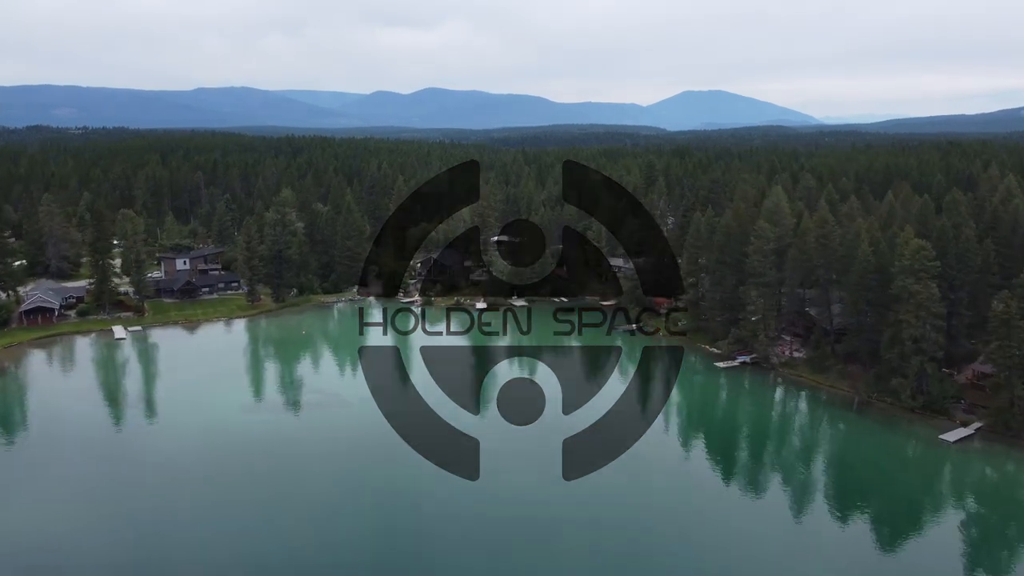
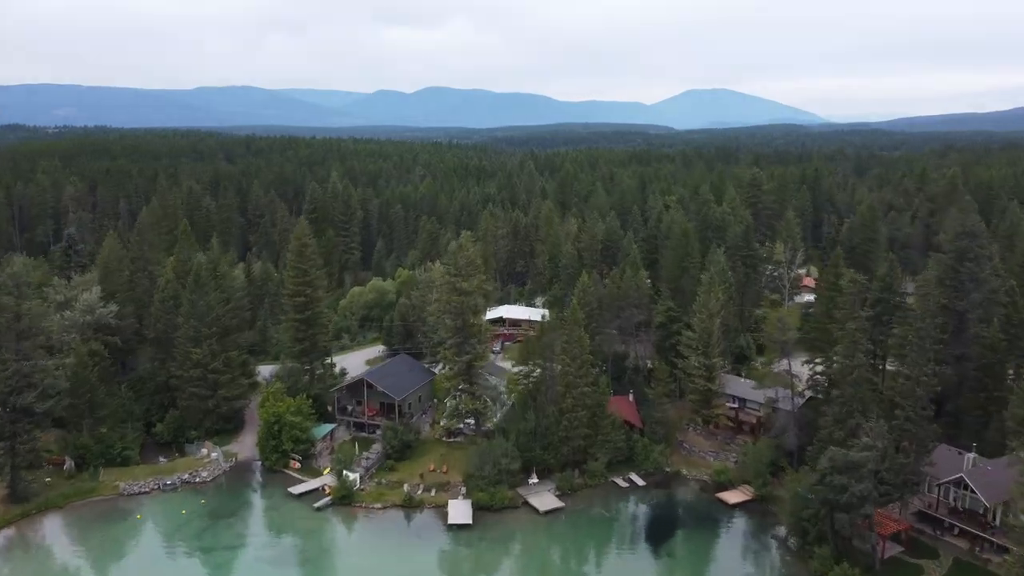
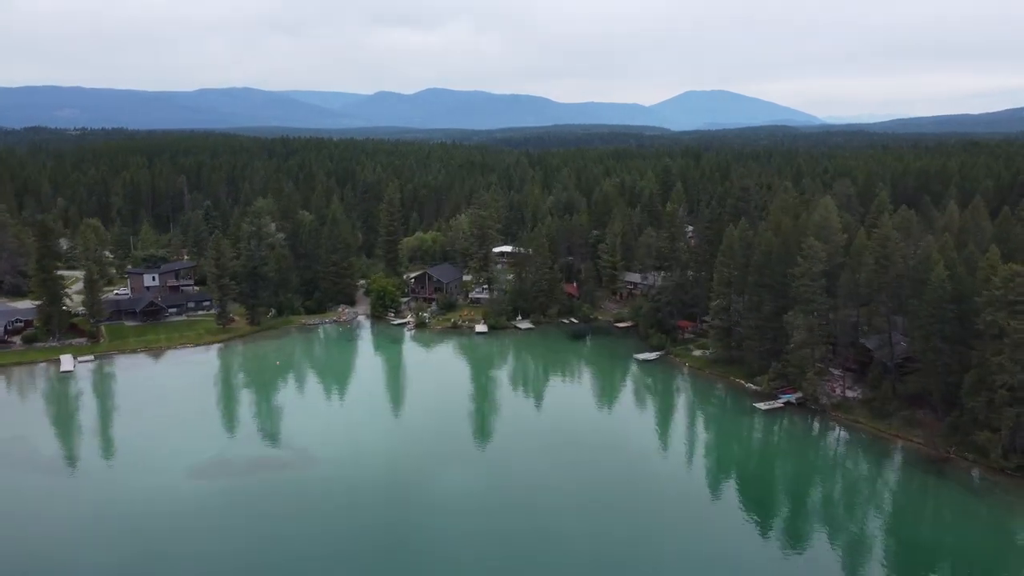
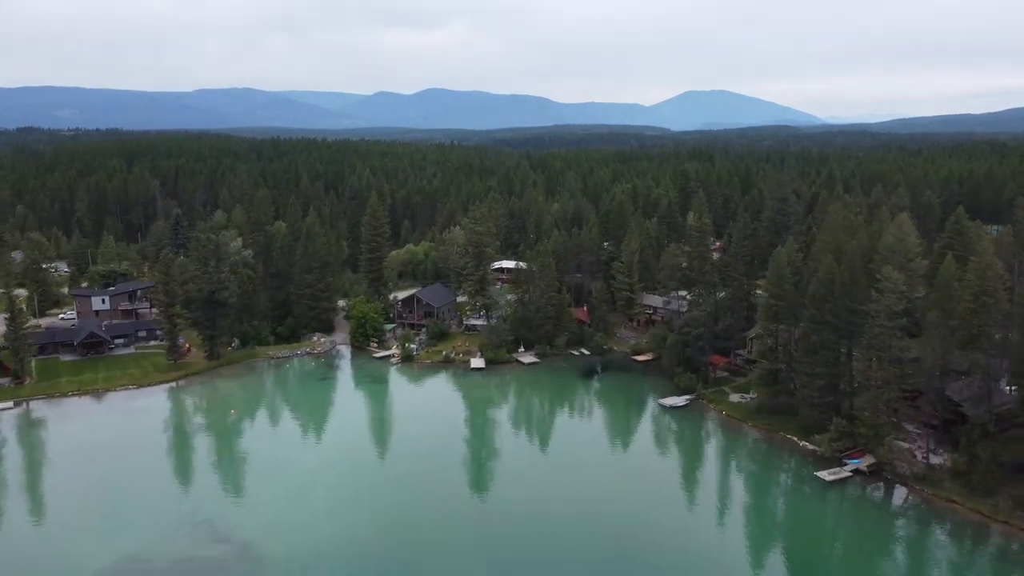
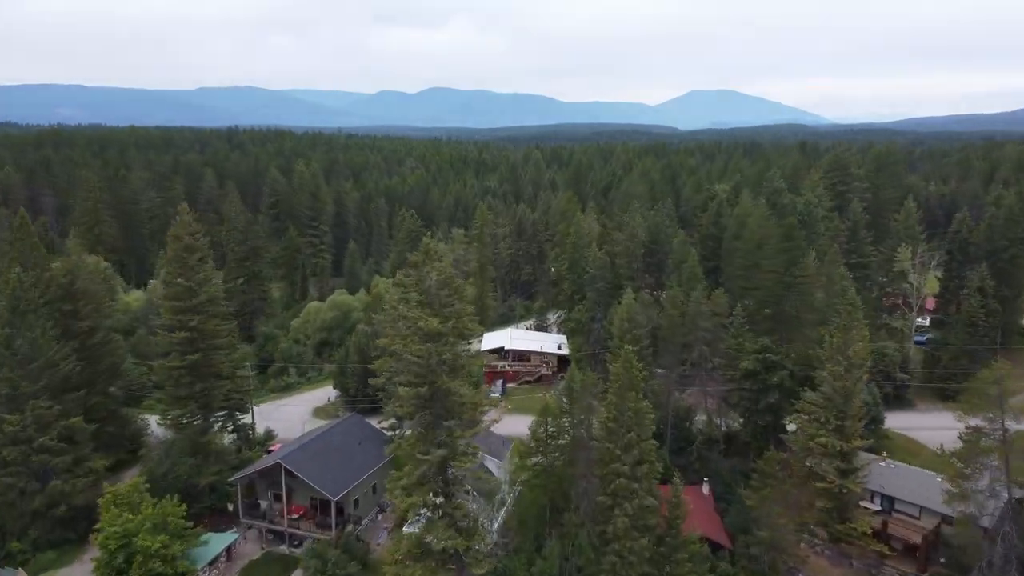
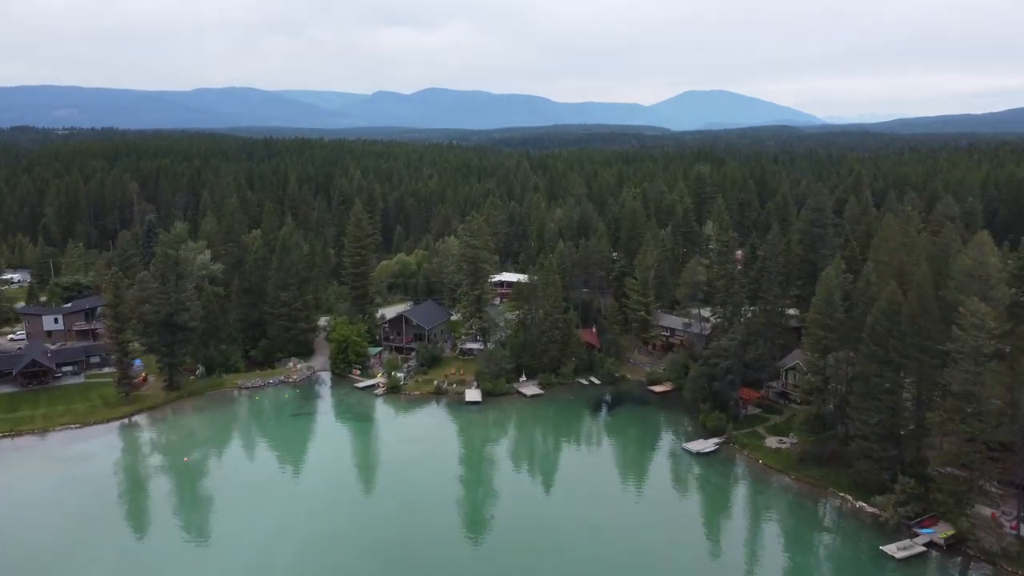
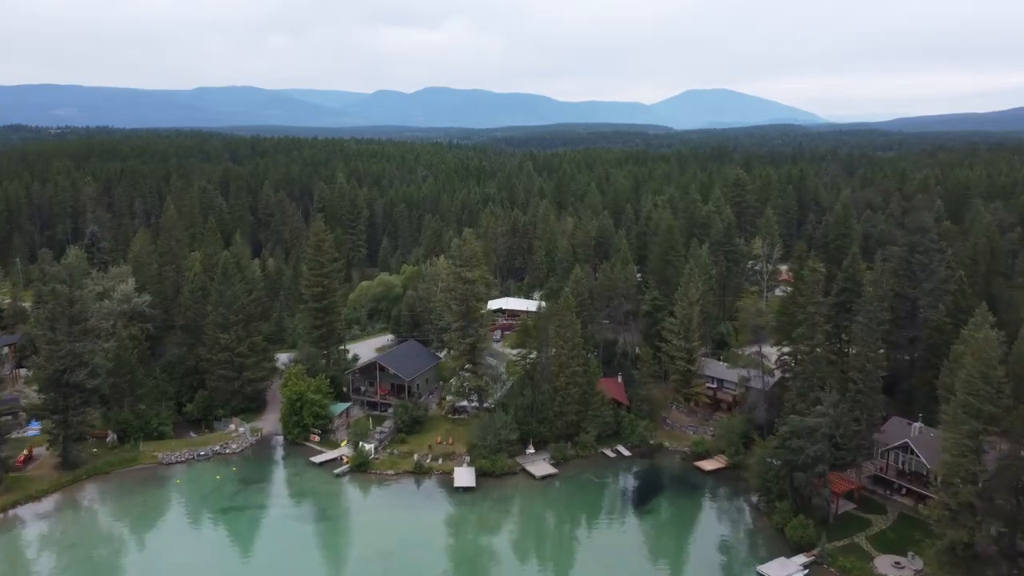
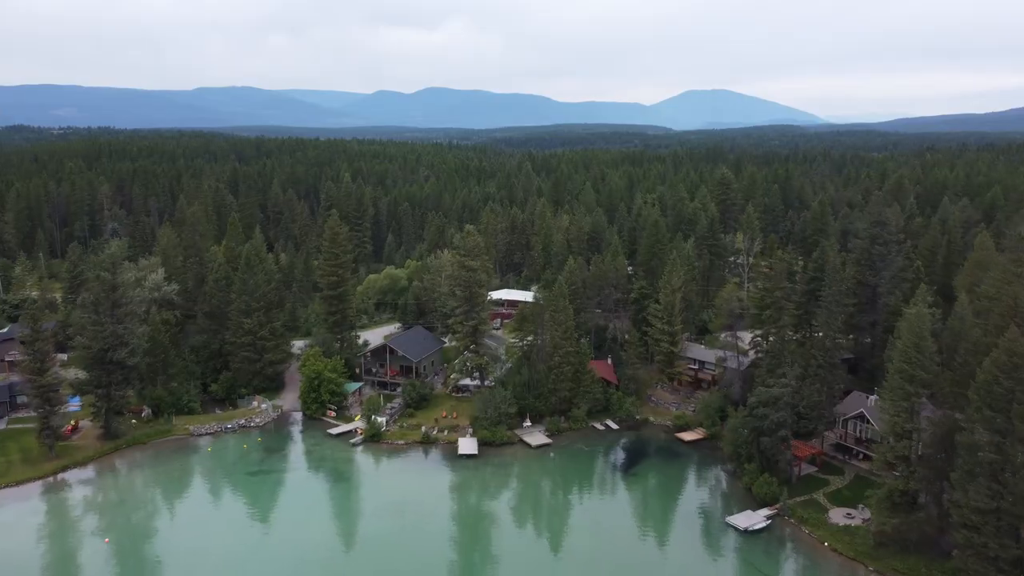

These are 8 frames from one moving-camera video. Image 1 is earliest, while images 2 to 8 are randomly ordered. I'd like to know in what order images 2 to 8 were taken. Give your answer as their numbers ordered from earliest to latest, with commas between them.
3, 4, 6, 8, 7, 2, 5
